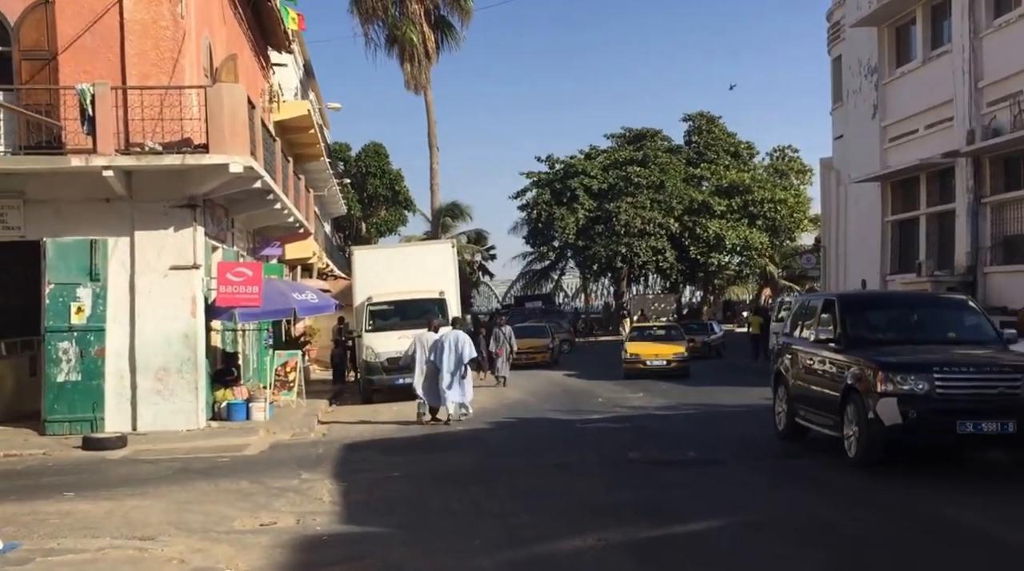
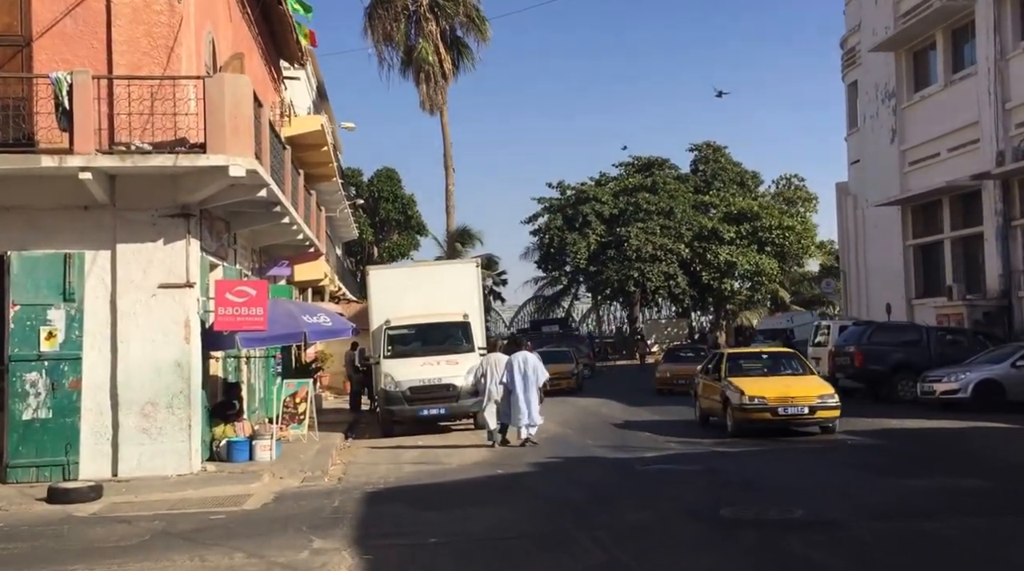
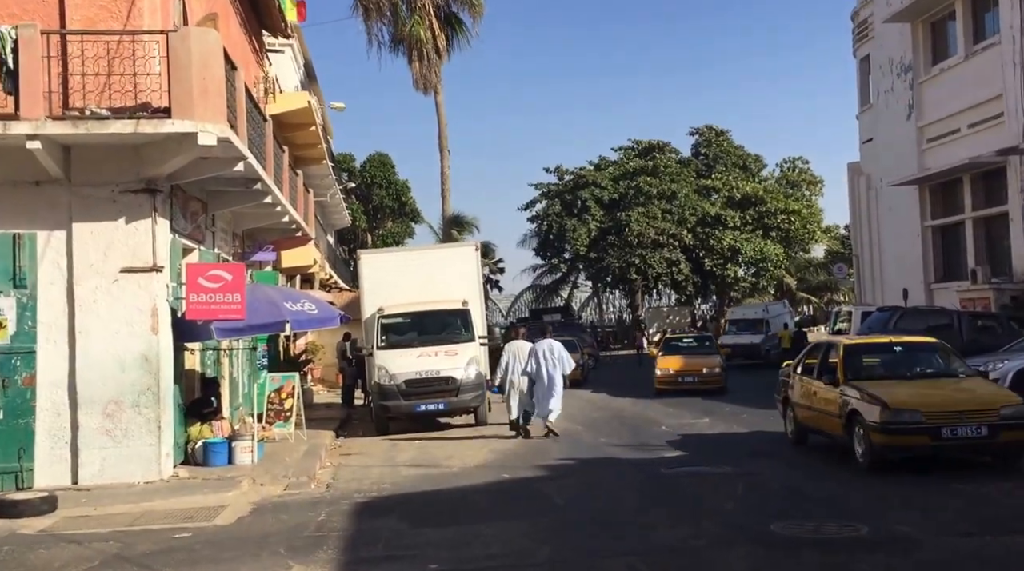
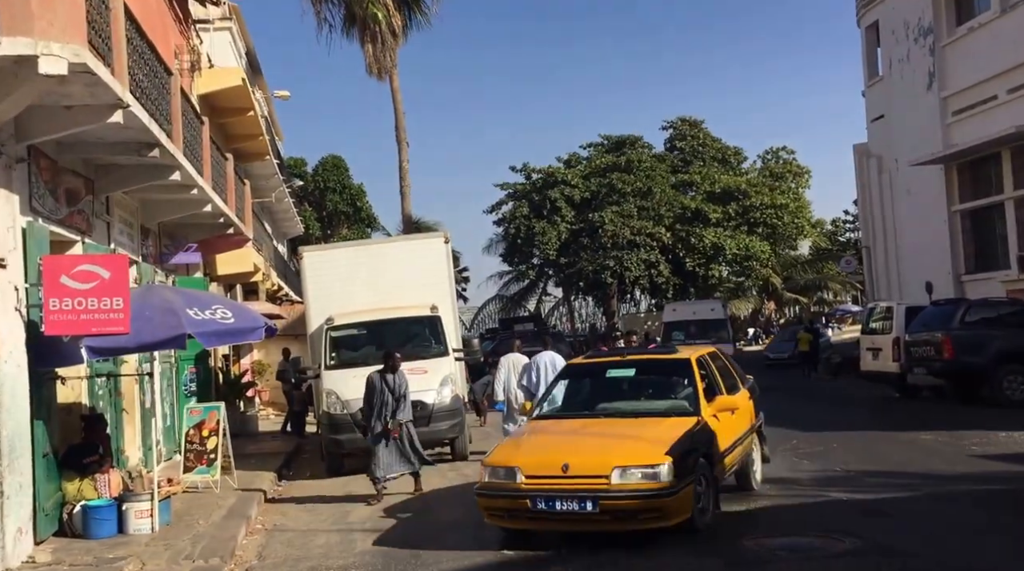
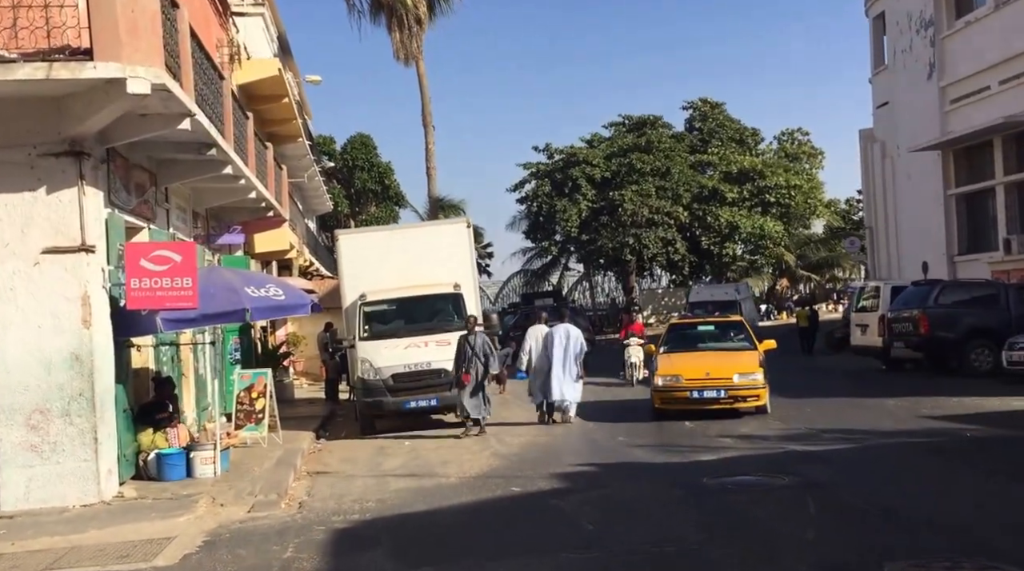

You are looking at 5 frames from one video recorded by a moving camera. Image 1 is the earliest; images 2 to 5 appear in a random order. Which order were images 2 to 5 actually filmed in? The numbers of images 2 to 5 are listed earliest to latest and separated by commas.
2, 3, 5, 4
